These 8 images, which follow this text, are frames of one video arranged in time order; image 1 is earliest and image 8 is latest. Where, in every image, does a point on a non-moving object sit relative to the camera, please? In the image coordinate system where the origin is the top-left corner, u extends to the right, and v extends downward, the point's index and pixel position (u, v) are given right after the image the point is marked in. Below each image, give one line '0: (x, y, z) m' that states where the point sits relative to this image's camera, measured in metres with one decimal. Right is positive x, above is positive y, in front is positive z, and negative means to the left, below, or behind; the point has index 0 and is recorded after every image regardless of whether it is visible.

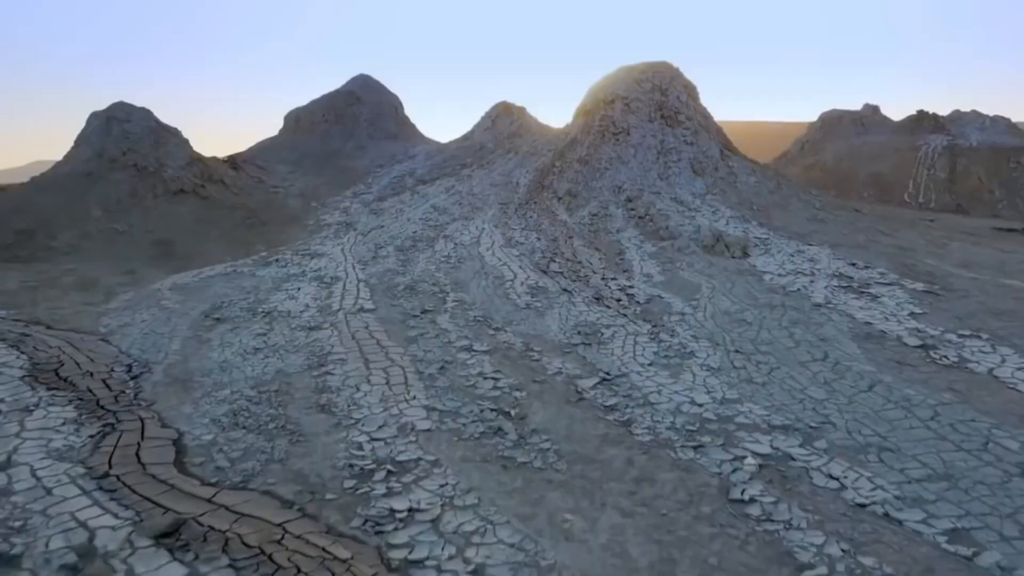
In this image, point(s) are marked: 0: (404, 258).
0: (-1.8, +0.5, +12.4) m
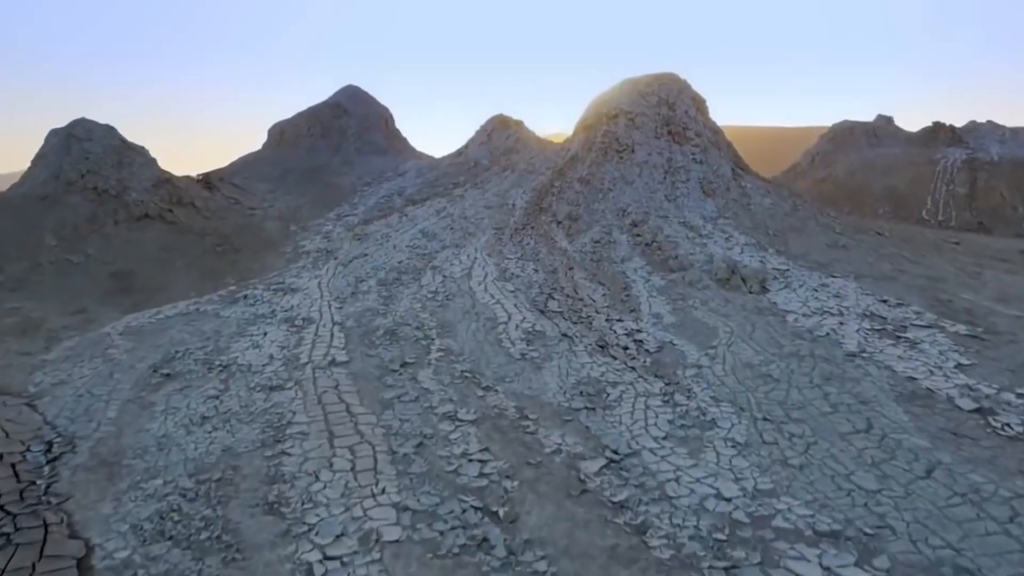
0: (-1.8, -0.1, +11.2) m
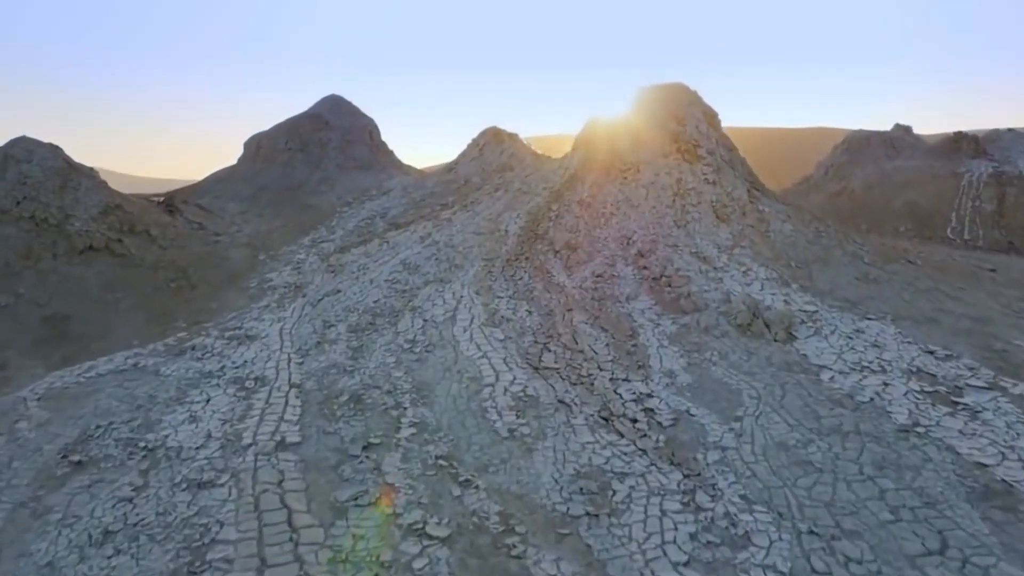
0: (-2.0, -0.7, +9.7) m
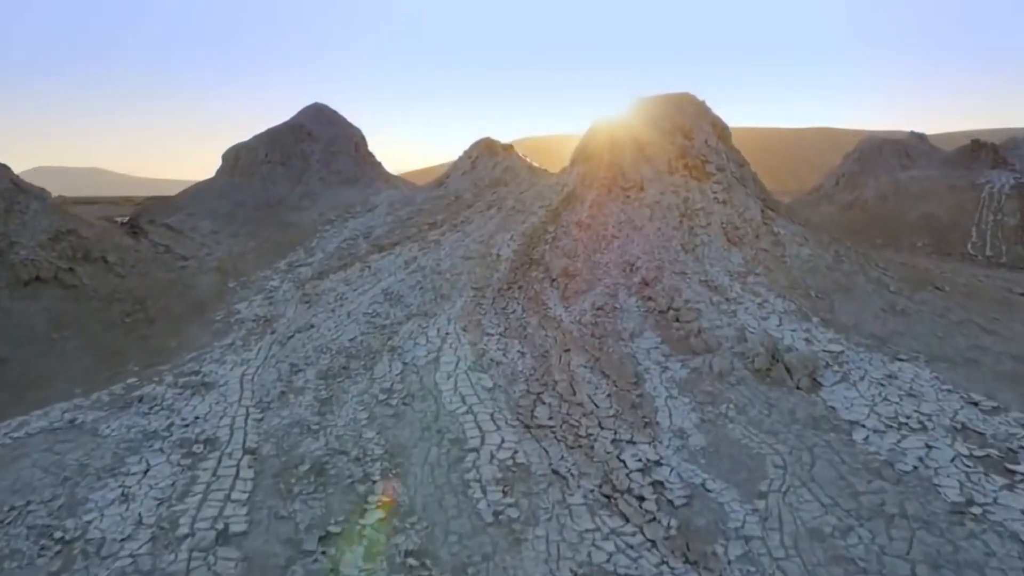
0: (-2.1, -1.2, +8.6) m
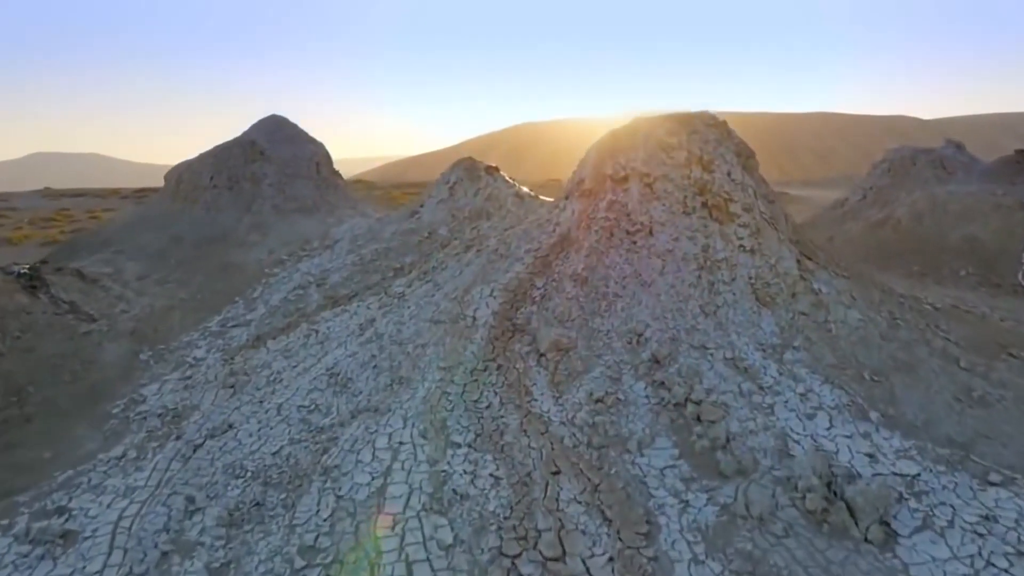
0: (-2.4, -2.2, +6.3) m
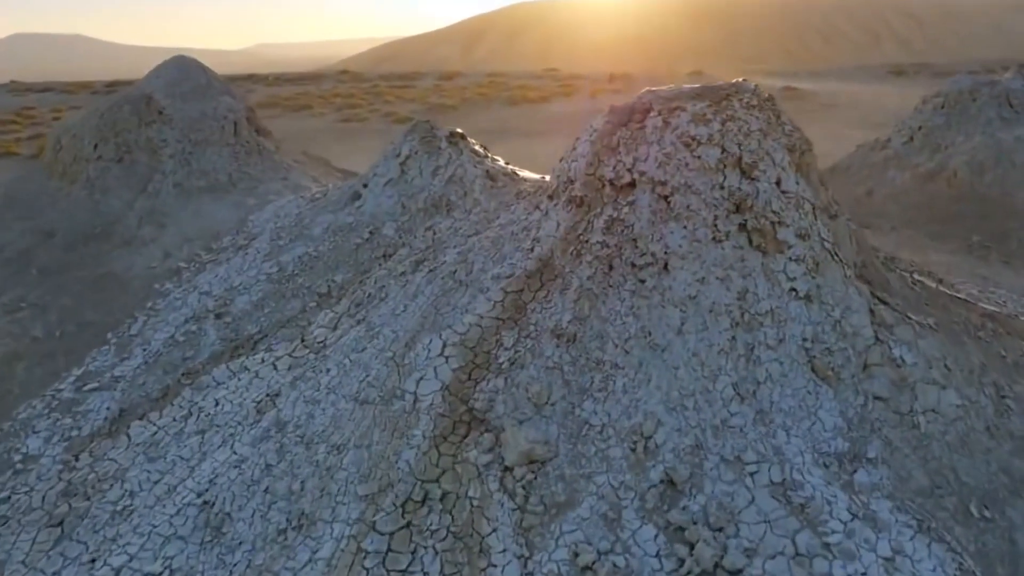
0: (-2.8, -3.4, +3.7) m
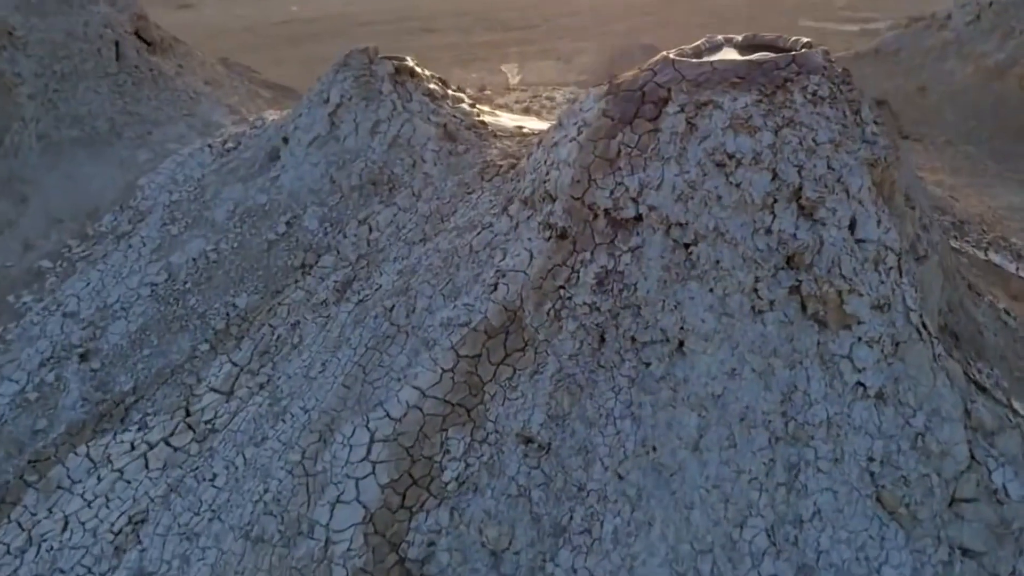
0: (-3.1, -4.8, +2.3) m
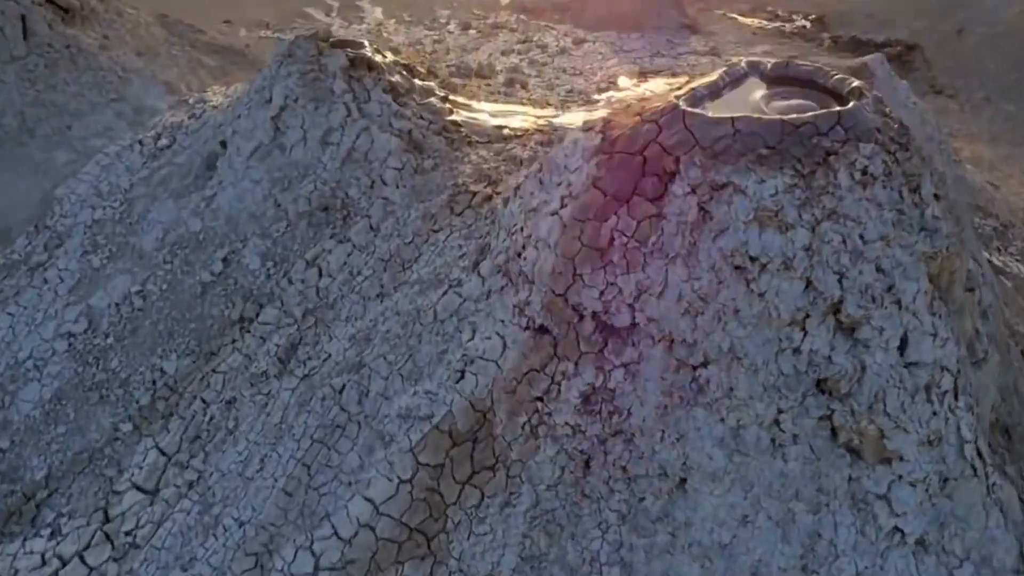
0: (-3.3, -5.9, +2.0) m
